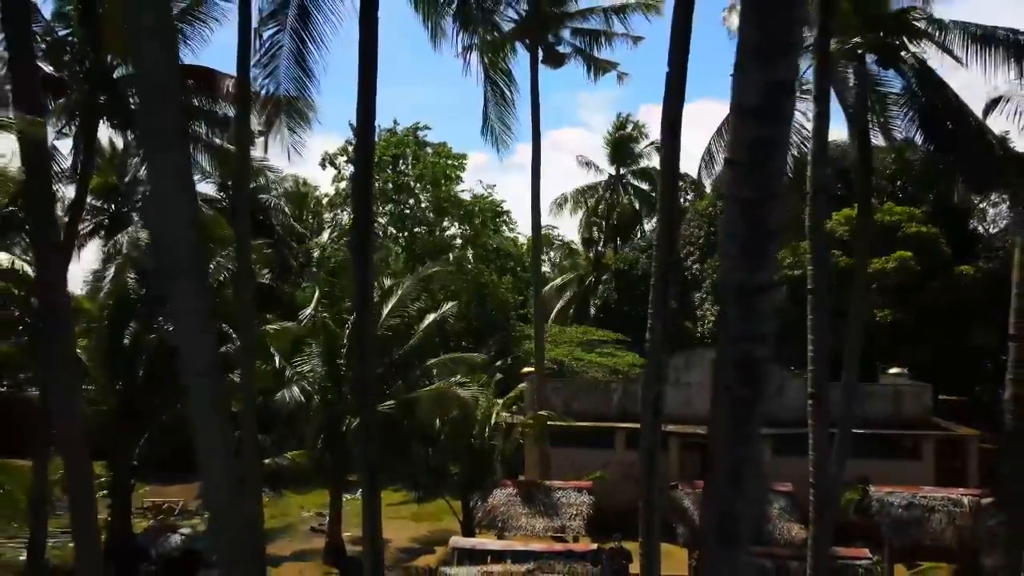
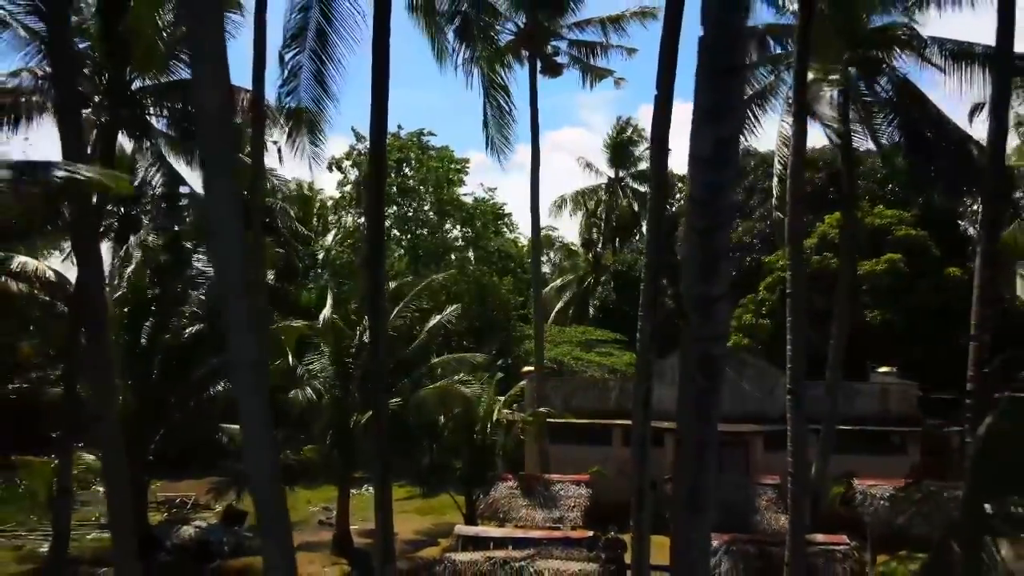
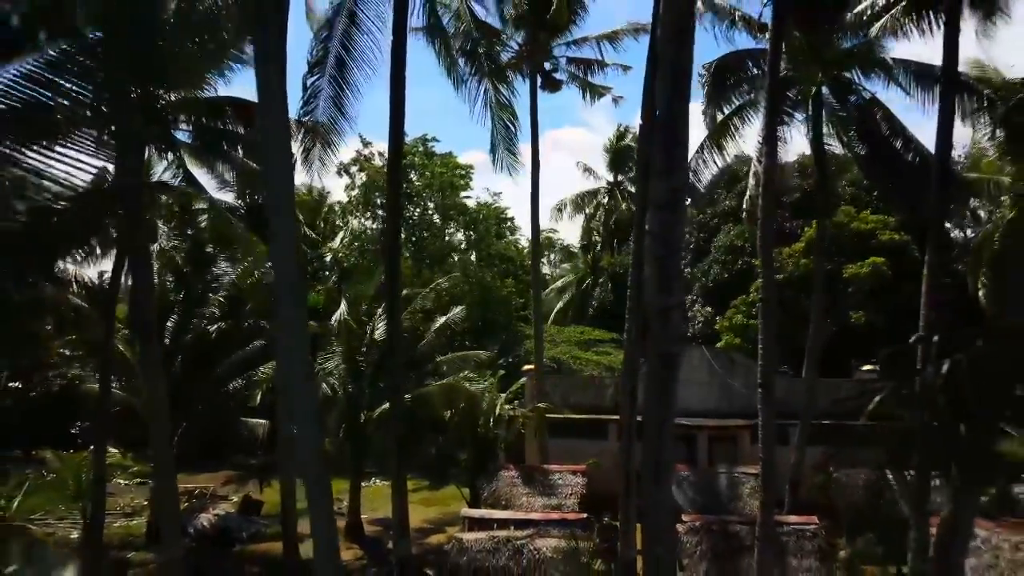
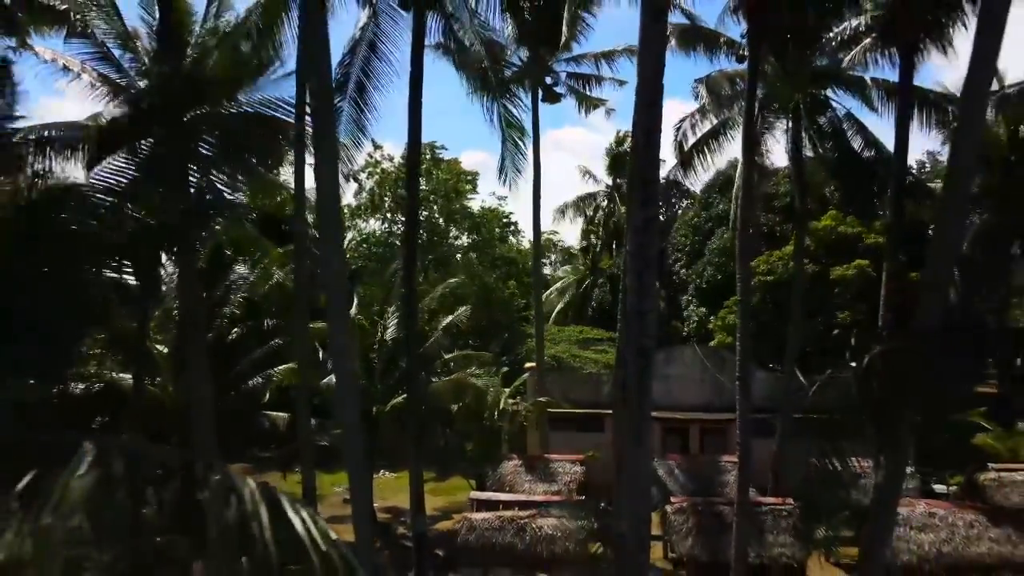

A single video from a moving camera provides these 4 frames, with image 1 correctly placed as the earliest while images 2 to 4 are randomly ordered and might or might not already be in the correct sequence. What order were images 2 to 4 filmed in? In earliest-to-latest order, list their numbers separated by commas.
2, 3, 4
